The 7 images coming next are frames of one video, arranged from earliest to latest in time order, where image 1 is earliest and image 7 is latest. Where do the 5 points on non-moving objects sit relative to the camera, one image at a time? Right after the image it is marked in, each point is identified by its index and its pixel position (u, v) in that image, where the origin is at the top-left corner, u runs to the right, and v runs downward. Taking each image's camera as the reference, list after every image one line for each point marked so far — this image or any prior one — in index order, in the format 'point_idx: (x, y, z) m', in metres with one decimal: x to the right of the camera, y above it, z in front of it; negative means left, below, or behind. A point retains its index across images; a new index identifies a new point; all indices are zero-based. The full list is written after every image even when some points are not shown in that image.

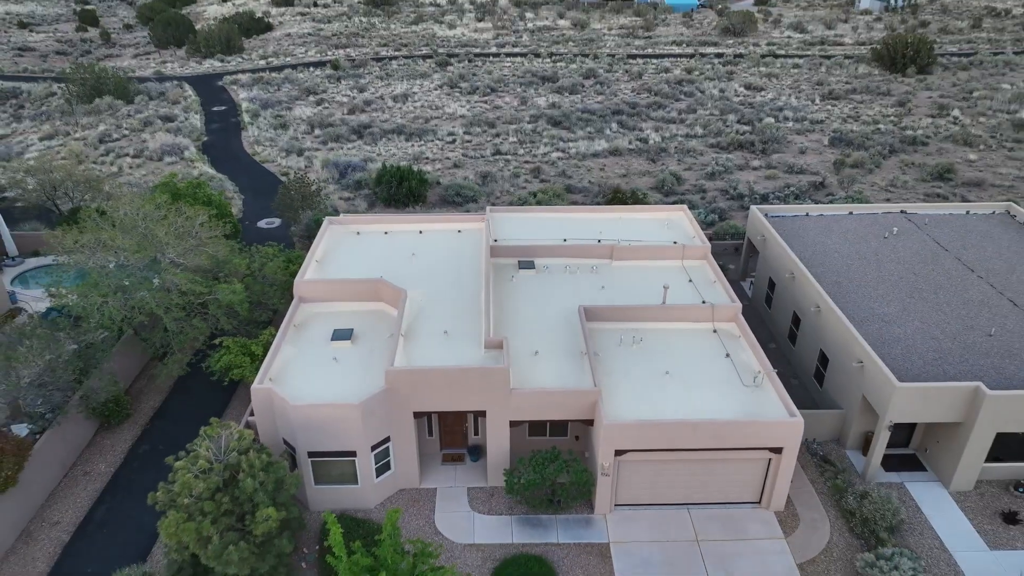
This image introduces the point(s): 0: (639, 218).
0: (+2.8, +1.6, +15.8) m
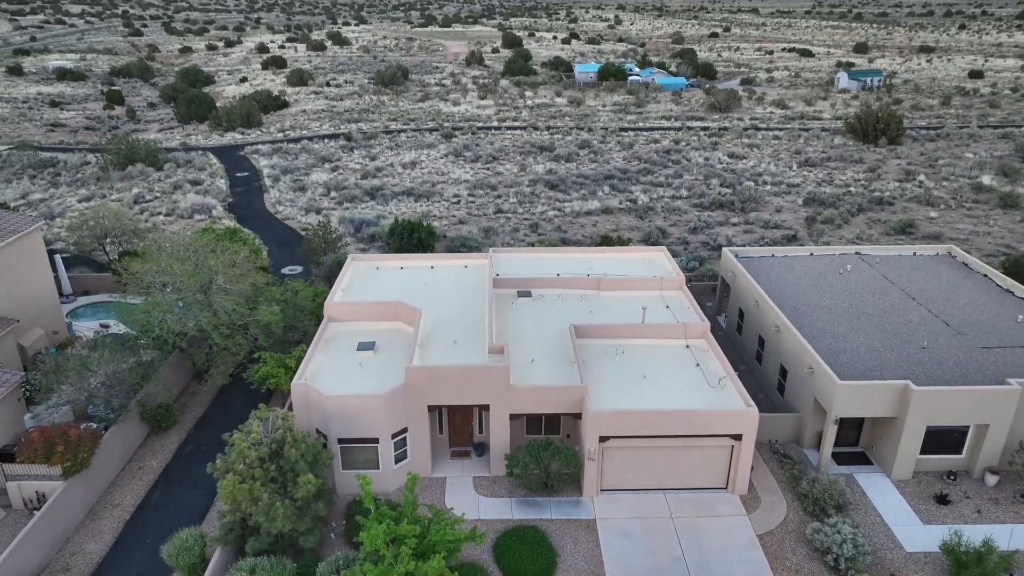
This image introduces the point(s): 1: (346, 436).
0: (+2.8, +0.8, +18.0) m
1: (-2.8, -2.5, +11.9) m
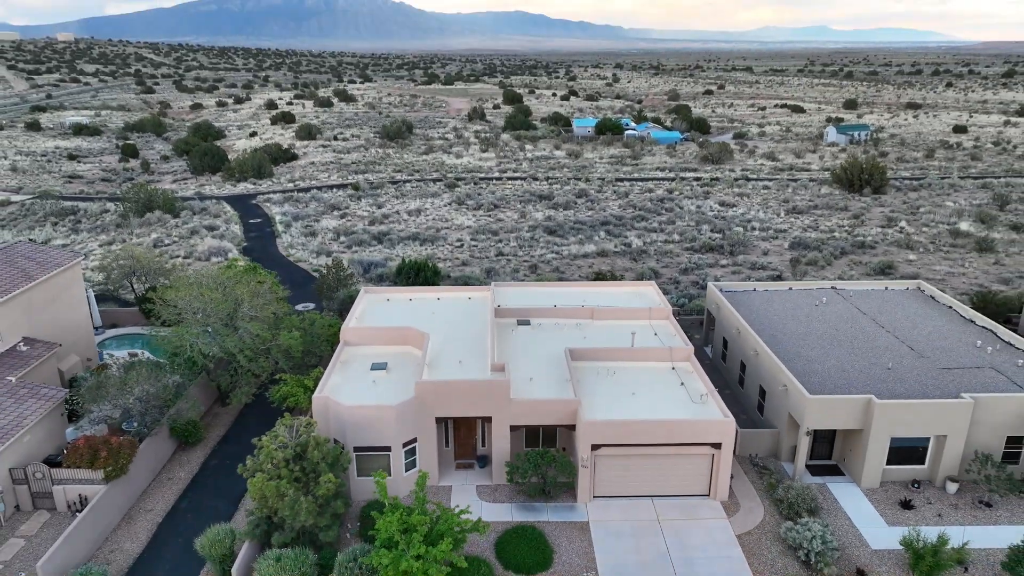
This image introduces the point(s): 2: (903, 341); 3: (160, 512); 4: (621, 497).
0: (+2.8, 0.0, +19.4) m
1: (-2.8, -2.9, +13.1) m
2: (+9.1, -1.2, +16.6) m
3: (-6.6, -4.2, +13.4) m
4: (+2.1, -4.0, +13.6) m
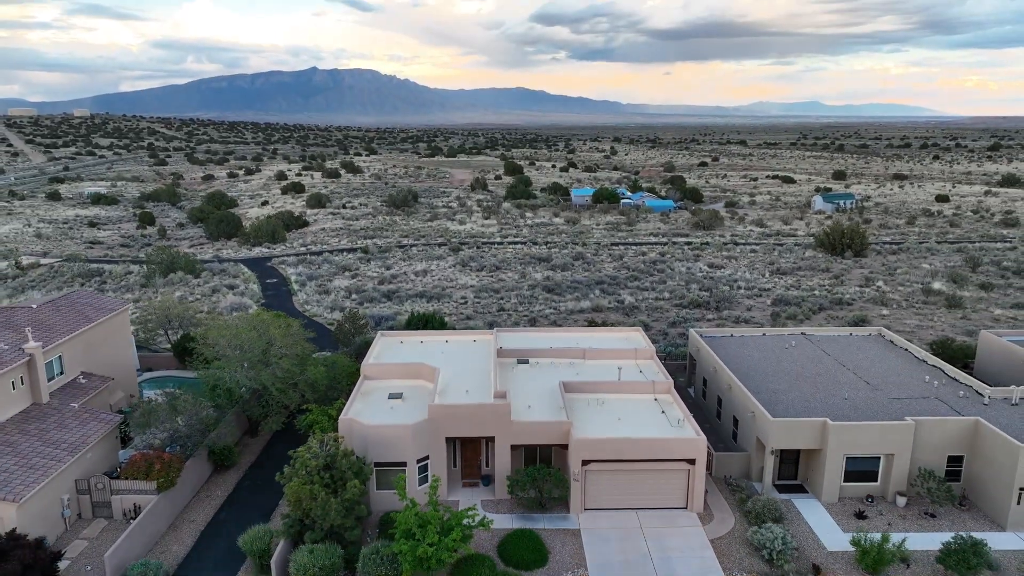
0: (+2.8, -1.4, +21.5) m
1: (-2.8, -3.6, +15.0) m
2: (+9.1, -2.3, +18.7) m
3: (-6.6, -5.0, +15.2) m
4: (+2.1, -4.8, +15.4) m
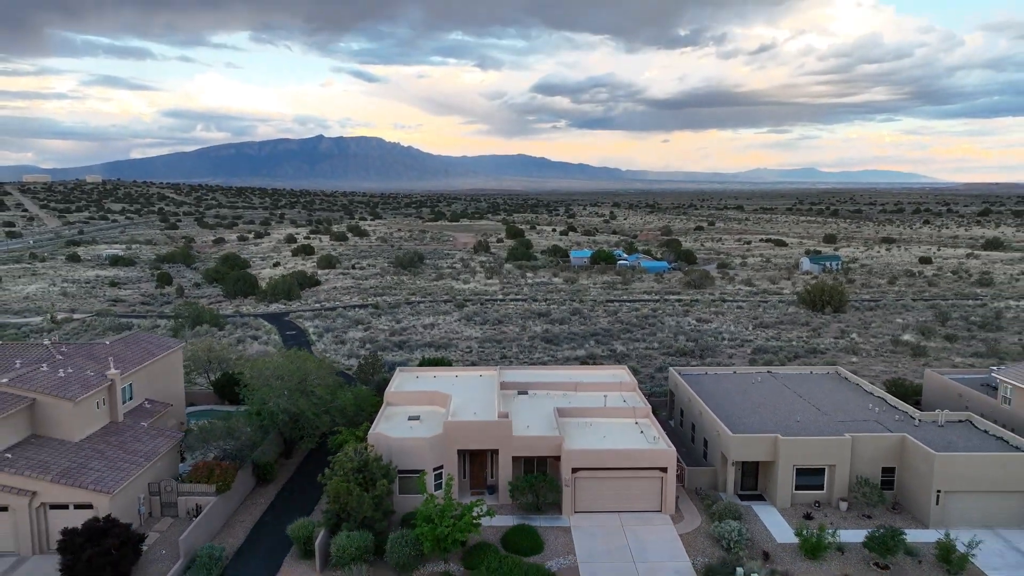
0: (+2.9, -2.9, +24.6) m
1: (-2.7, -4.5, +17.9) m
2: (+9.2, -3.6, +21.6) m
3: (-6.6, -5.9, +18.0) m
4: (+2.1, -5.7, +18.2) m
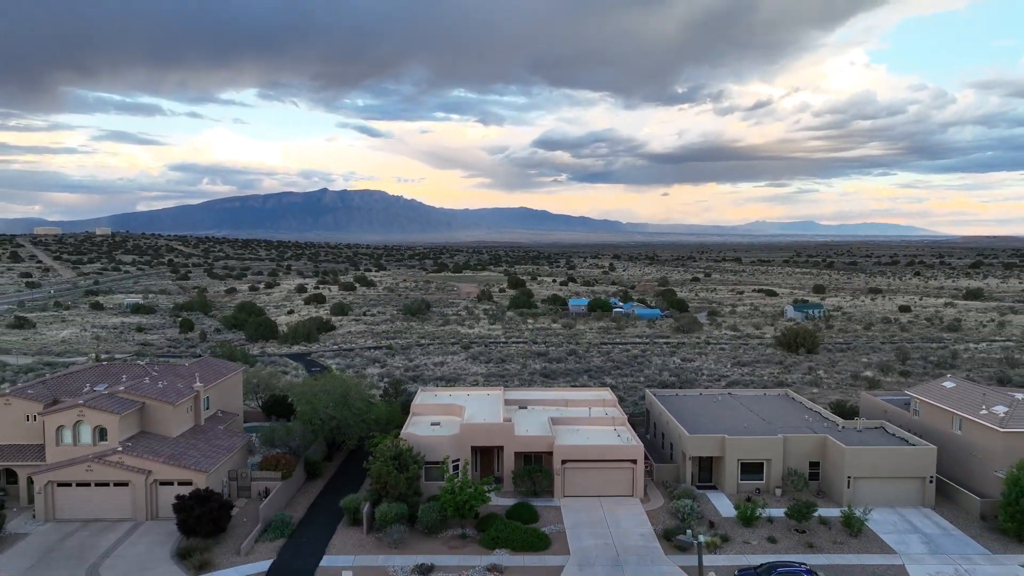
0: (+3.0, -4.3, +29.5) m
1: (-2.7, -5.4, +22.7) m
2: (+9.3, -4.8, +26.5) m
3: (-6.5, -6.8, +22.7) m
4: (+2.2, -6.7, +22.9) m
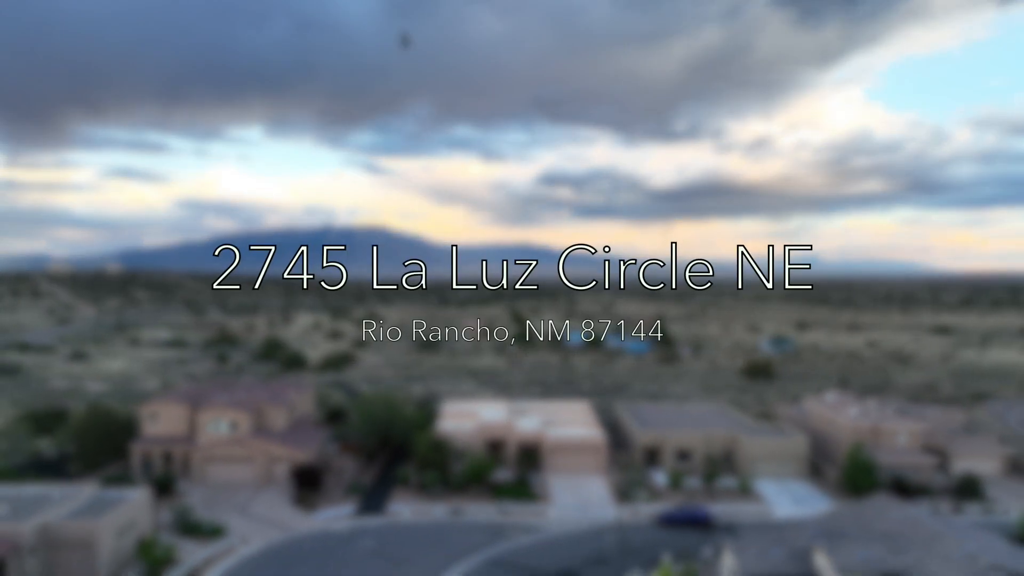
0: (+3.1, -6.4, +39.2) m
1: (-2.6, -7.2, +32.4) m
2: (+9.4, -6.7, +36.1) m
3: (-6.4, -8.6, +32.3) m
4: (+2.3, -8.4, +32.5) m
